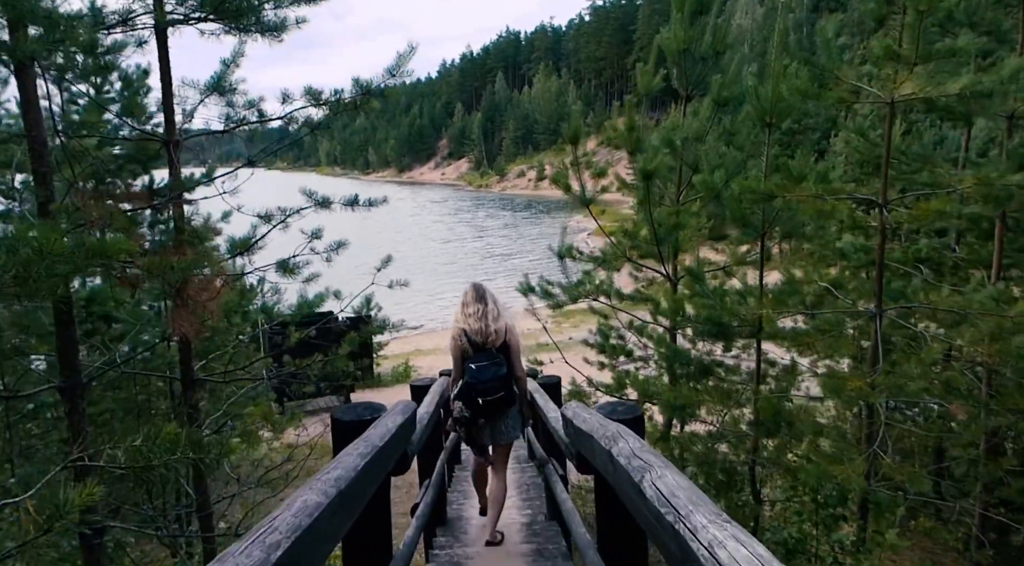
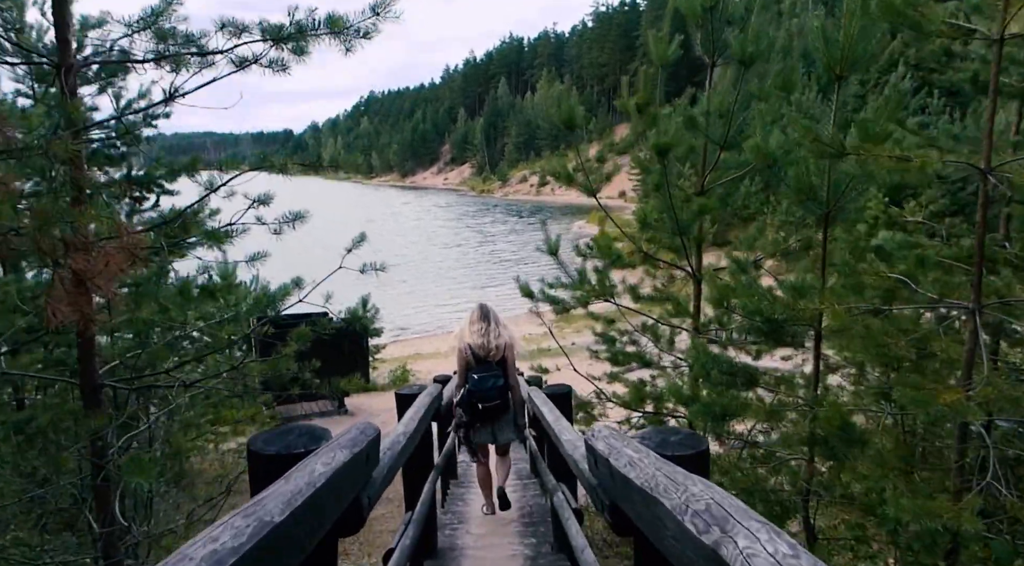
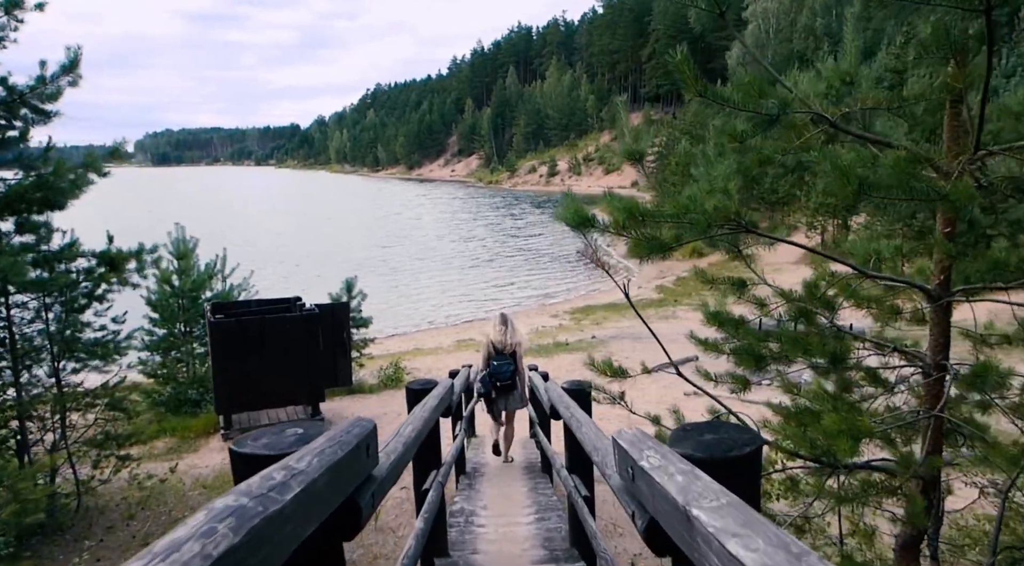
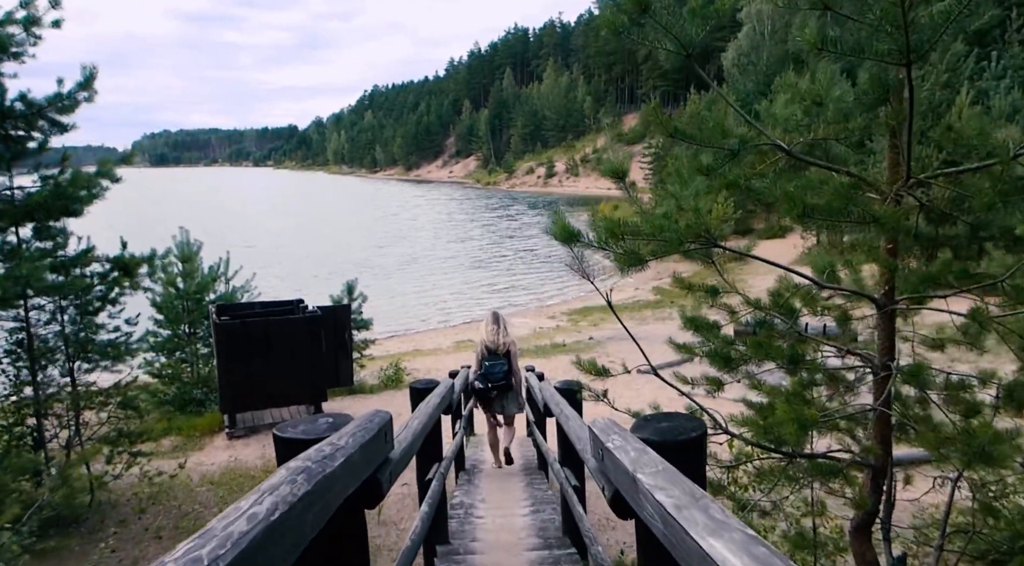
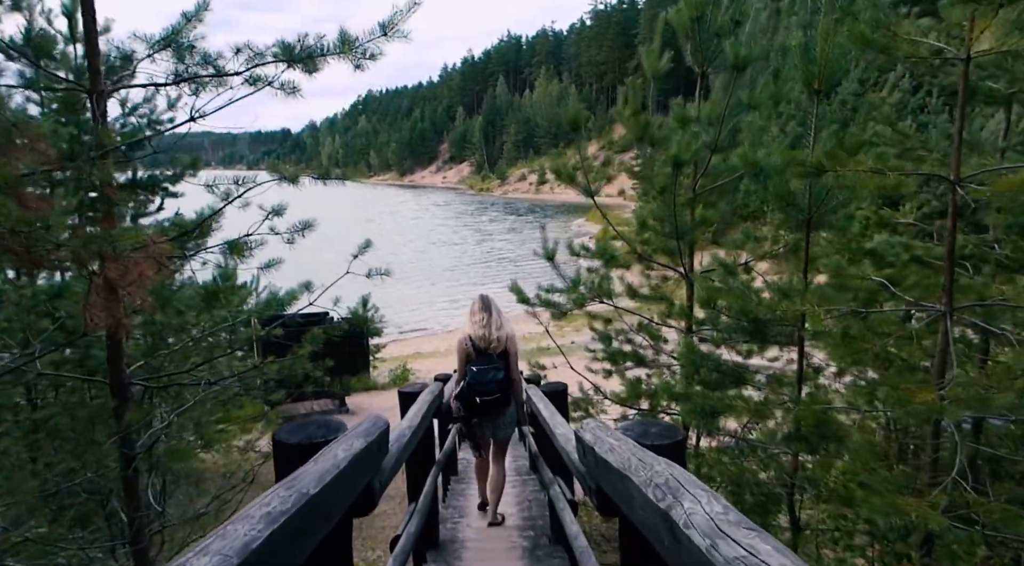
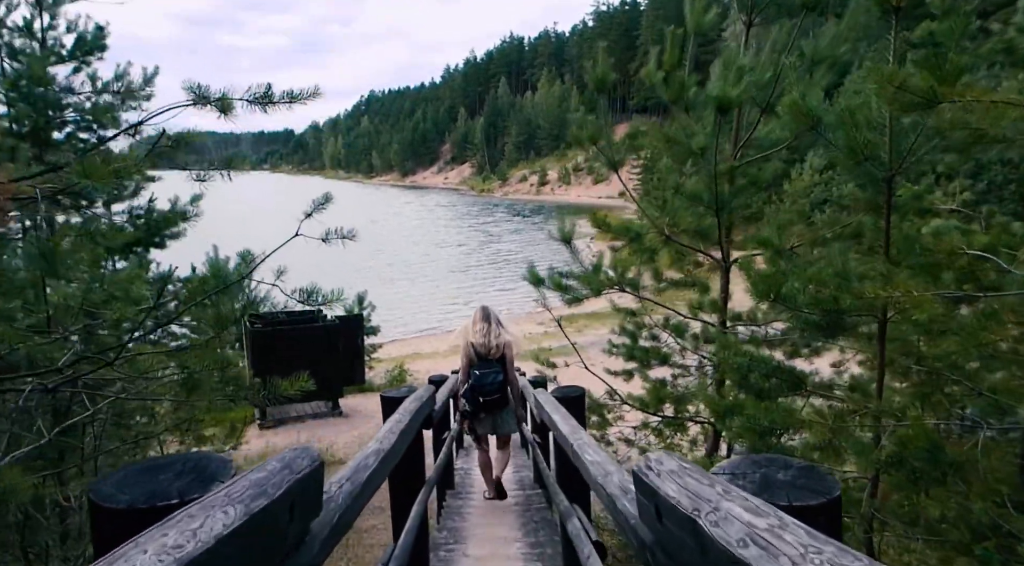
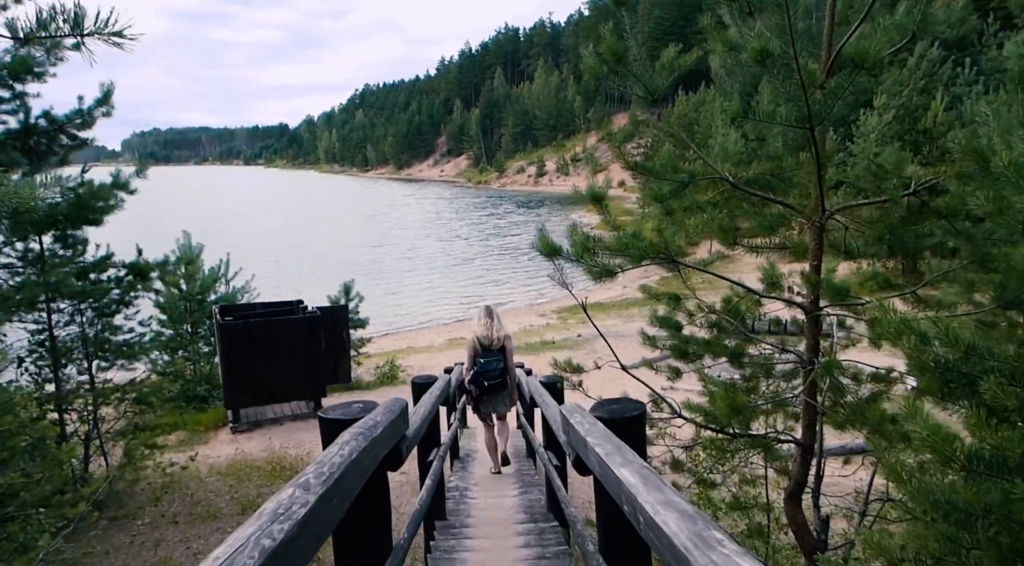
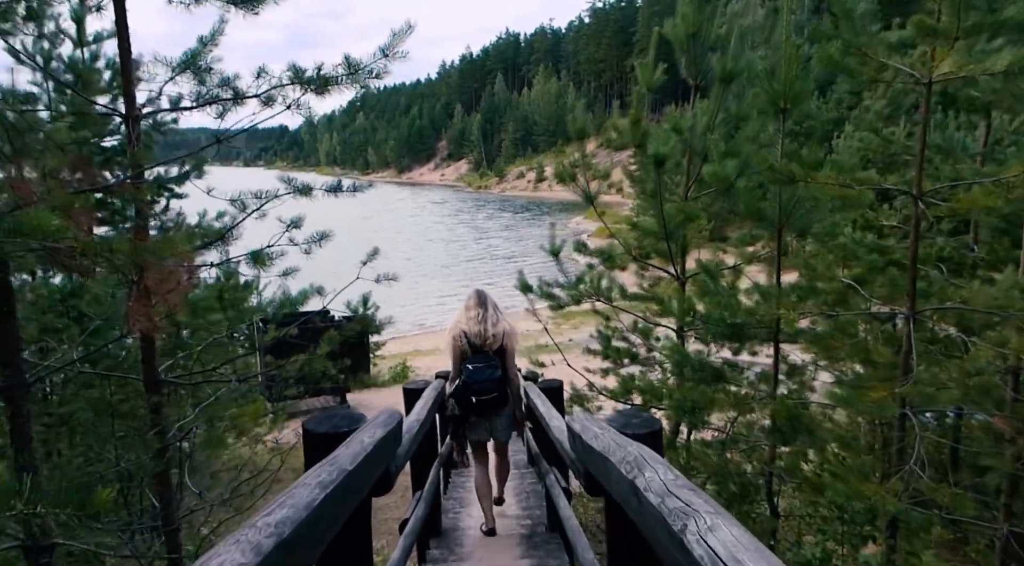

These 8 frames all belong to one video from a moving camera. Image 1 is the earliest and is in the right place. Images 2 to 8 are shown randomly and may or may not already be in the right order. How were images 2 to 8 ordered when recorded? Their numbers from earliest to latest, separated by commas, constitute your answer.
8, 5, 2, 6, 7, 4, 3
